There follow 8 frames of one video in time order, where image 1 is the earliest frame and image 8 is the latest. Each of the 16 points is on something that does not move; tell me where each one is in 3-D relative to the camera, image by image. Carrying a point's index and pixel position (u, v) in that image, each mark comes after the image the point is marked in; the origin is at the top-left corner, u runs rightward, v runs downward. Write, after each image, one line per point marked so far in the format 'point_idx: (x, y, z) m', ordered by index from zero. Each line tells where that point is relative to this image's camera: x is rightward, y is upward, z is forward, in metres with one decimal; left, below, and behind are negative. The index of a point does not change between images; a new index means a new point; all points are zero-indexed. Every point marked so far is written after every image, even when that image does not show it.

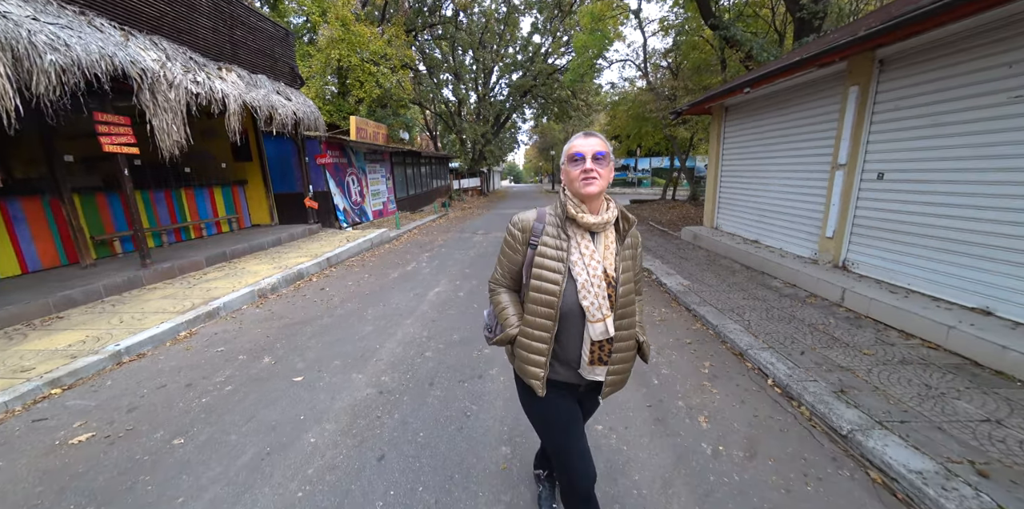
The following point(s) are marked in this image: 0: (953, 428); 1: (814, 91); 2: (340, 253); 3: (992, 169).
0: (+2.8, -1.1, +2.5) m
1: (+4.5, +2.5, +6.0) m
2: (-3.5, 0.0, +8.1) m
3: (+4.4, +0.8, +3.7) m
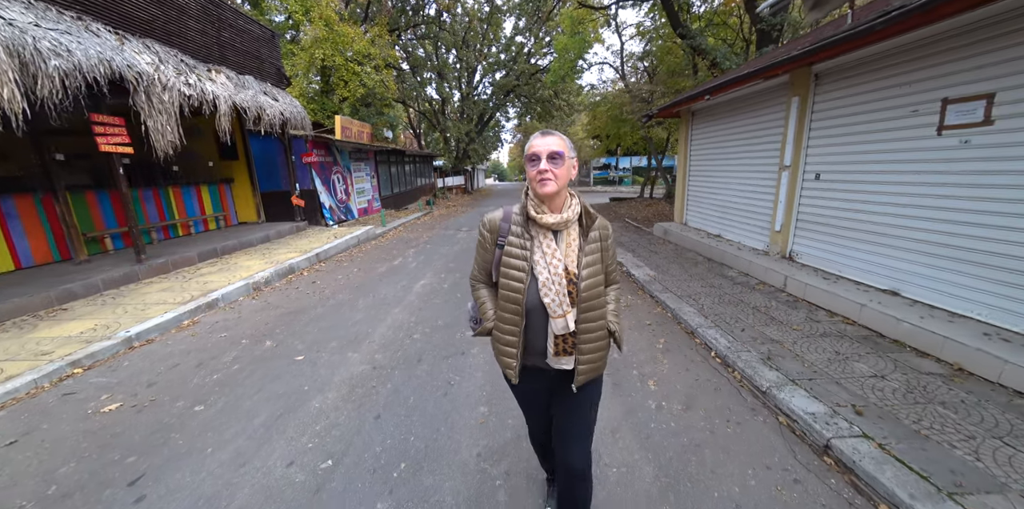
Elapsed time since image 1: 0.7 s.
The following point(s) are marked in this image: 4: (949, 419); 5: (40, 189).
0: (+2.6, -1.0, +3.1) m
1: (+4.2, +2.6, +6.6) m
2: (-3.9, +0.1, +8.4) m
3: (+4.2, +0.9, +4.3) m
4: (+2.9, -1.1, +2.6) m
5: (-7.4, +1.1, +6.5) m
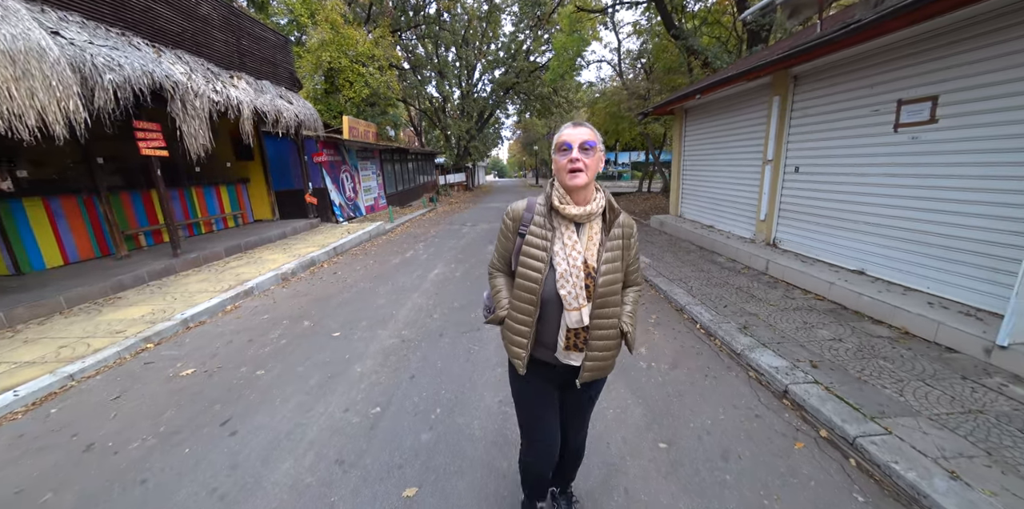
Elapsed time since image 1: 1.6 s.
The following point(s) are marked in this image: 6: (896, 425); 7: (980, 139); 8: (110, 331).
0: (+2.7, -0.8, +3.7) m
1: (+4.3, +2.8, +7.2) m
2: (-3.8, +0.3, +8.9) m
3: (+4.3, +1.1, +4.9) m
4: (+3.0, -0.9, +3.2) m
5: (-7.3, +1.2, +7.1) m
6: (+2.4, -1.1, +2.5) m
7: (+4.3, +1.1, +3.7) m
8: (-4.2, -0.8, +4.2) m
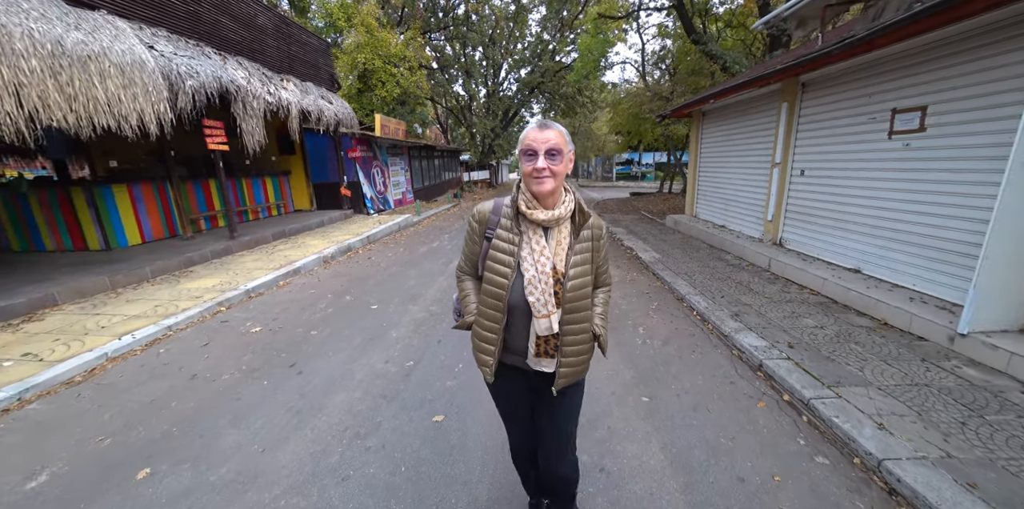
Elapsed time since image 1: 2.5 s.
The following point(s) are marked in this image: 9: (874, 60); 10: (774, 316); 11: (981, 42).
0: (+2.9, -0.8, +4.1) m
1: (+4.7, +2.8, +7.5) m
2: (-3.3, +0.5, +9.7) m
3: (+4.6, +1.1, +5.2) m
4: (+3.1, -0.9, +3.6) m
5: (-6.9, +1.5, +8.0) m
6: (+2.5, -1.0, +3.0) m
7: (+4.5, +1.1, +4.0) m
8: (-4.1, -0.5, +5.0) m
9: (+4.5, +2.4, +5.0) m
10: (+2.9, -0.7, +4.5) m
11: (+4.5, +2.0, +3.8) m
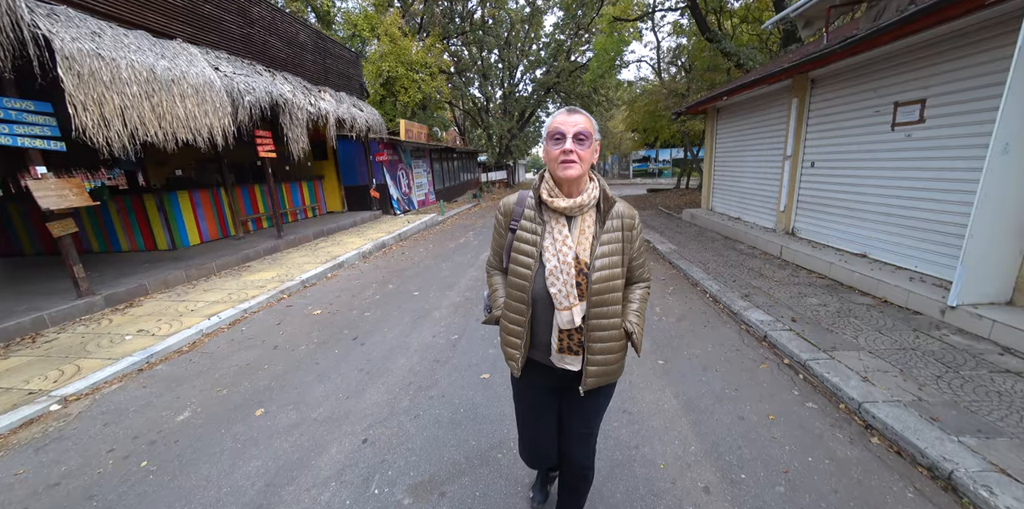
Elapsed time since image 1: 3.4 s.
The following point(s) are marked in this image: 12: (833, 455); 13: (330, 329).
0: (+3.2, -0.6, +4.5) m
1: (+5.1, +3.0, +7.8) m
2: (-2.7, +0.6, +10.4) m
3: (+4.9, +1.3, +5.5) m
4: (+3.4, -0.7, +4.0) m
5: (-6.5, +1.6, +8.8) m
6: (+2.8, -0.8, +3.4) m
7: (+4.8, +1.3, +4.3) m
8: (-3.7, -0.5, +5.7) m
9: (+4.9, +2.6, +5.4) m
10: (+3.3, -0.5, +4.9) m
11: (+4.8, +2.2, +4.1) m
12: (+1.9, -1.2, +2.3) m
13: (-2.0, -0.8, +4.3) m
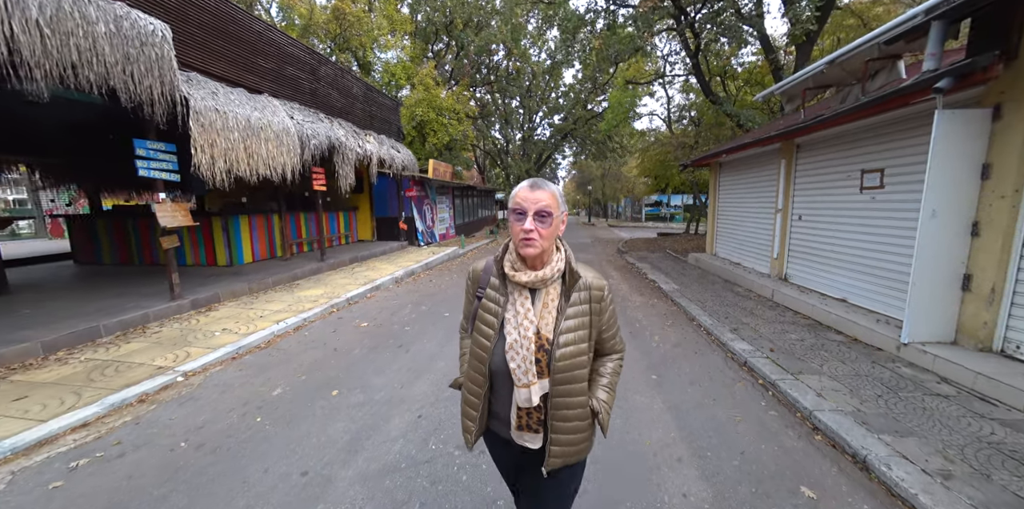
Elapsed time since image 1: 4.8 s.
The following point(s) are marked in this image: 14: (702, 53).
0: (+3.4, -1.1, +5.2) m
1: (+5.6, +2.1, +8.8) m
2: (-2.3, -0.2, +11.3) m
3: (+5.3, +0.6, +6.4) m
4: (+3.6, -1.2, +4.7) m
5: (-6.0, +1.1, +10.0) m
6: (+3.0, -1.2, +4.1) m
7: (+5.1, +0.7, +5.2) m
8: (-3.4, -0.8, +6.6) m
9: (+5.3, +1.9, +6.3) m
10: (+3.6, -1.1, +5.6) m
11: (+5.2, +1.6, +5.1) m
12: (+2.0, -1.4, +3.0) m
13: (-1.8, -1.1, +5.2) m
14: (+5.9, +6.2, +12.3) m
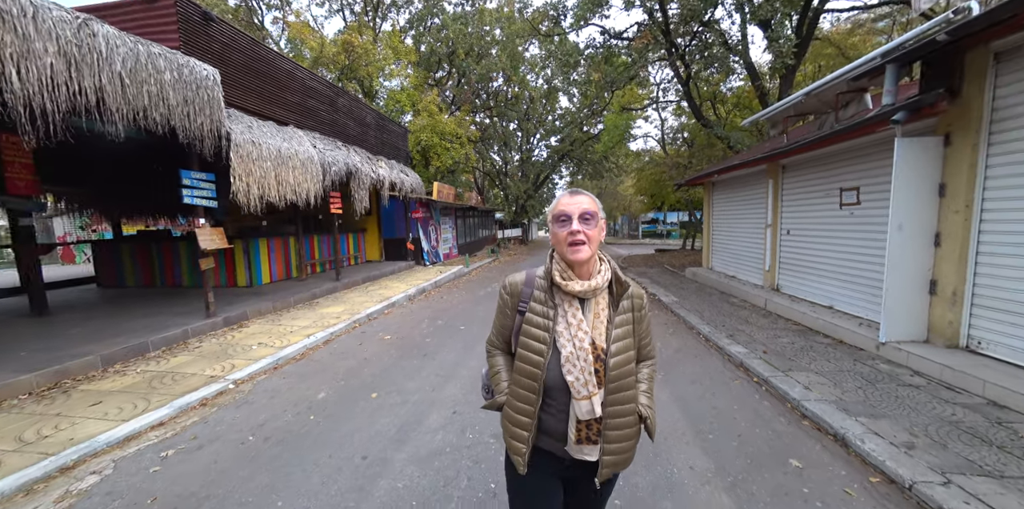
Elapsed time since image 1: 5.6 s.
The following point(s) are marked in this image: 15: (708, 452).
0: (+3.6, -1.3, +5.6) m
1: (+5.7, +1.8, +9.4) m
2: (-2.1, -0.7, +11.8) m
3: (+5.4, +0.4, +6.9) m
4: (+3.8, -1.3, +5.1) m
5: (-5.8, +0.5, +10.5) m
6: (+3.2, -1.3, +4.5) m
7: (+5.3, +0.6, +5.7) m
8: (-3.2, -1.1, +7.1) m
9: (+5.4, +1.8, +6.9) m
10: (+3.8, -1.2, +6.0) m
11: (+5.3, +1.5, +5.7) m
12: (+2.3, -1.5, +3.4) m
13: (-1.5, -1.3, +5.6) m
14: (+5.9, +5.7, +13.1) m
15: (+1.5, -1.5, +3.1) m
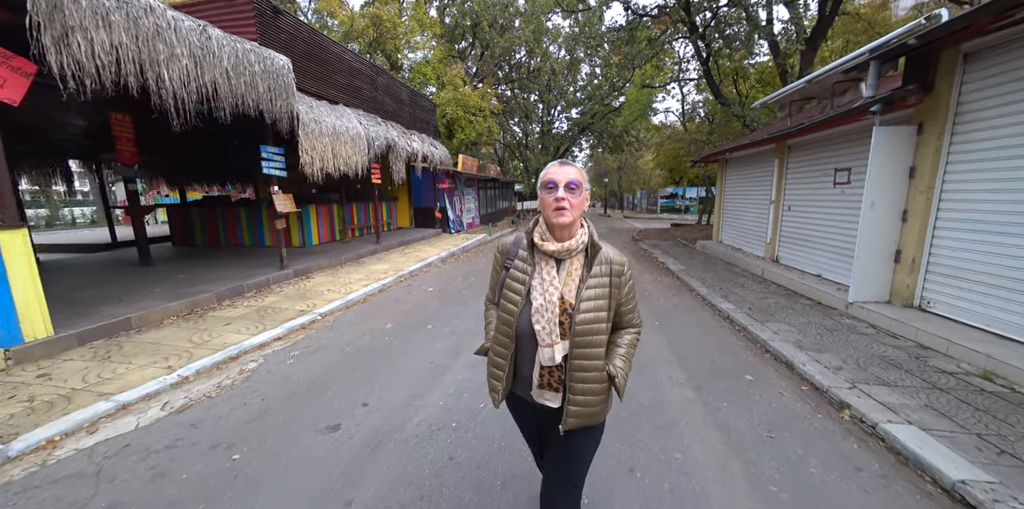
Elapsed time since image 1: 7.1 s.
0: (+4.0, -0.8, +6.6) m
1: (+6.3, +2.4, +10.0) m
2: (-1.5, +0.3, +12.9) m
3: (+5.9, +0.9, +7.6) m
4: (+4.2, -0.9, +6.0) m
5: (-5.2, +1.6, +11.6) m
6: (+3.5, -1.0, +5.5) m
7: (+5.7, +1.0, +6.4) m
8: (-2.7, -0.4, +8.2) m
9: (+6.0, +2.2, +7.6) m
10: (+4.2, -0.8, +7.0) m
11: (+5.8, +1.9, +6.3) m
12: (+2.5, -1.2, +4.4) m
13: (-1.2, -0.7, +6.7) m
14: (+6.7, +6.6, +13.4) m
15: (+1.8, -1.2, +4.1) m
